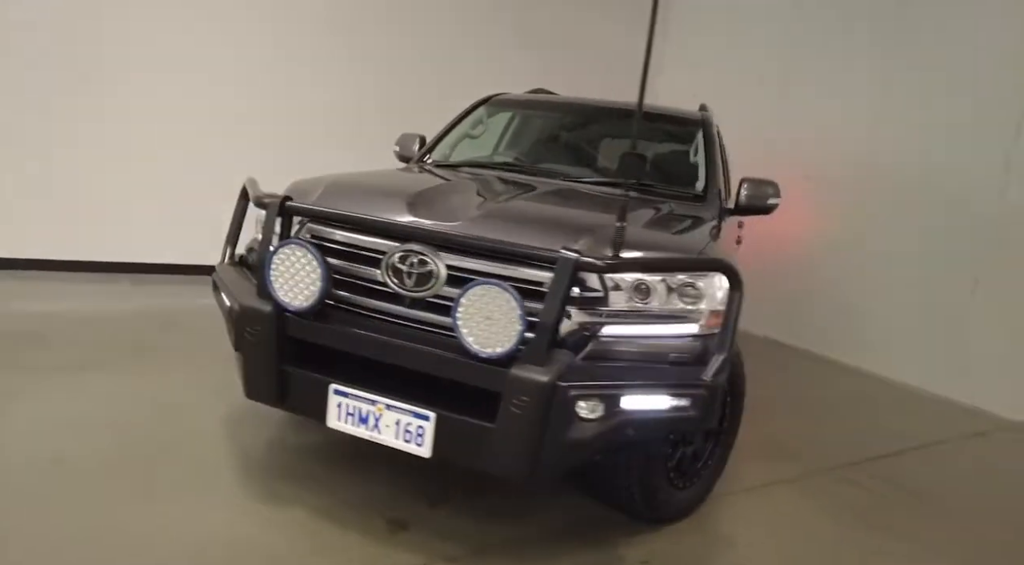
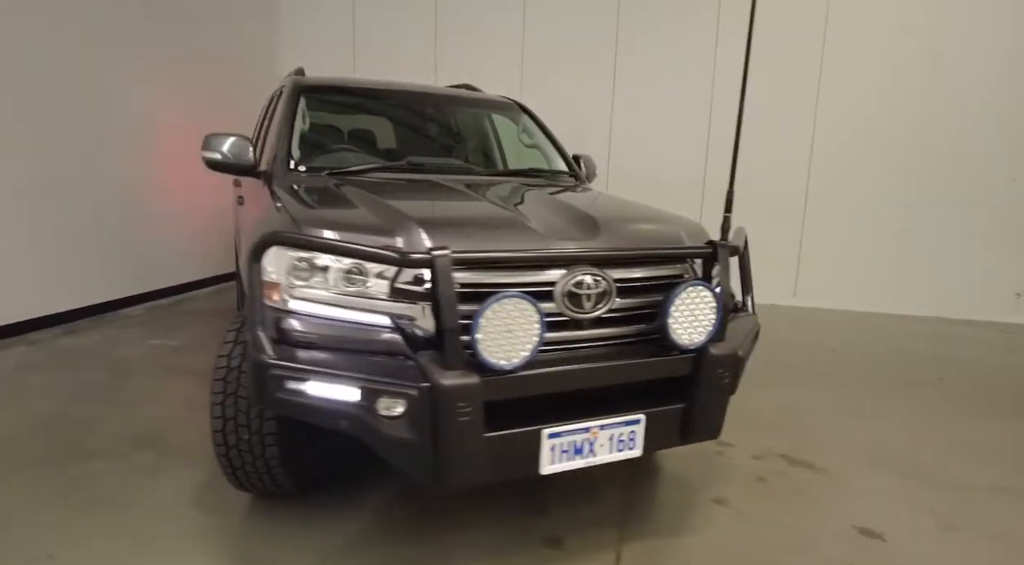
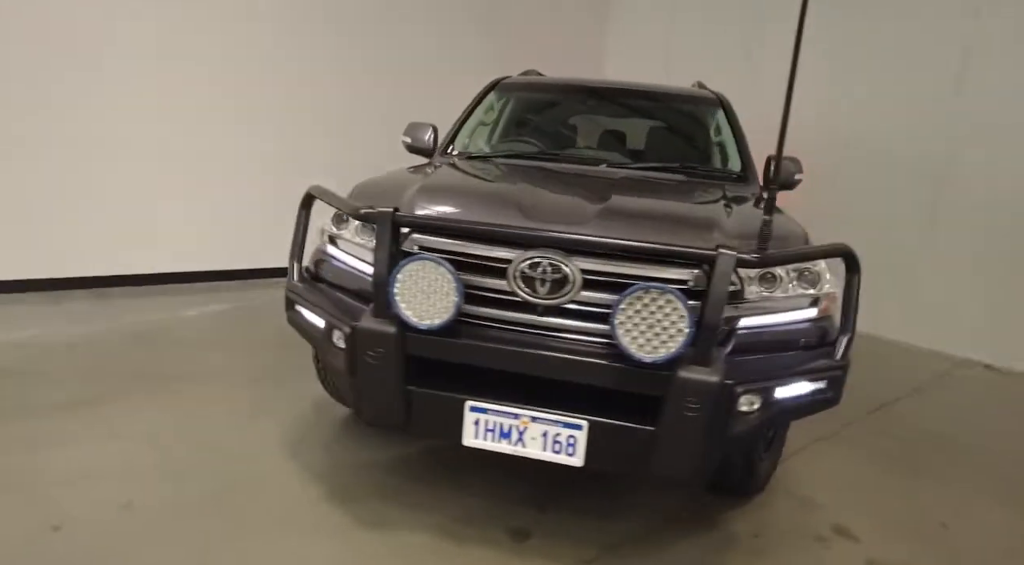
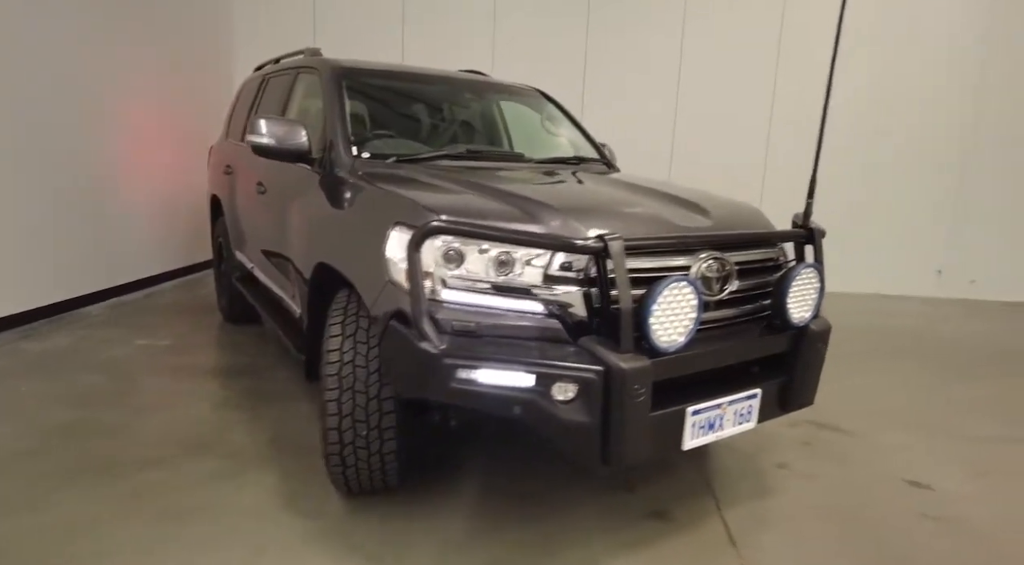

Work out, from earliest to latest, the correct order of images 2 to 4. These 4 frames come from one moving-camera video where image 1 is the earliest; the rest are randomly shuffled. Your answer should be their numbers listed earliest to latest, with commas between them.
3, 4, 2
